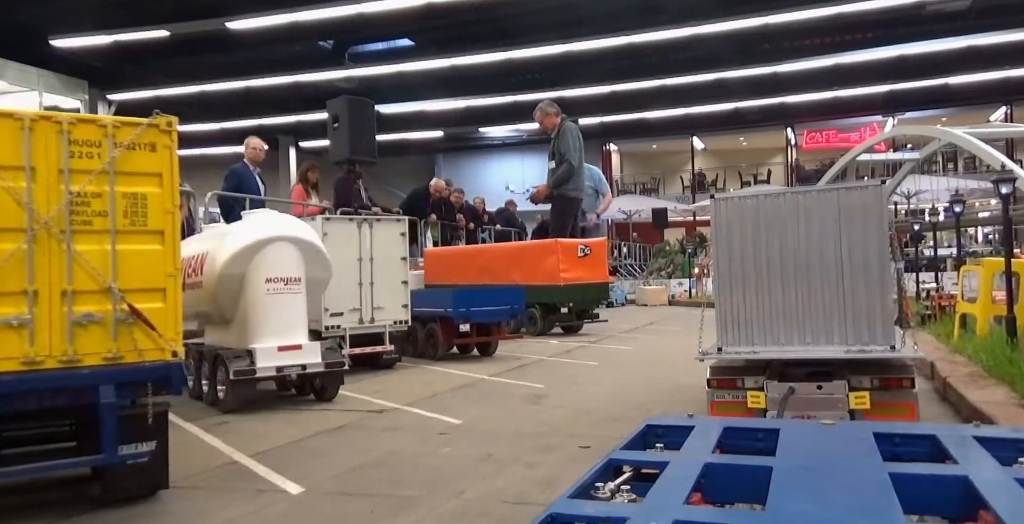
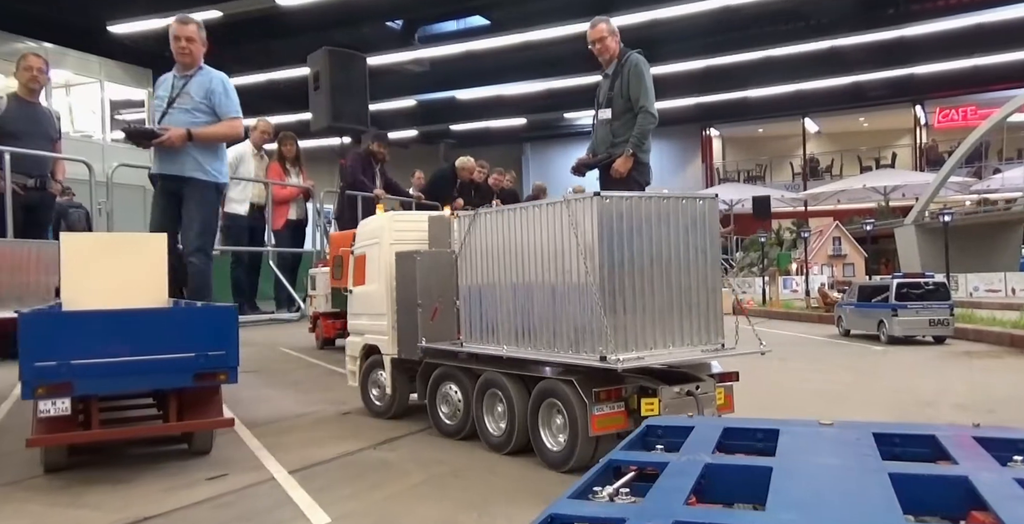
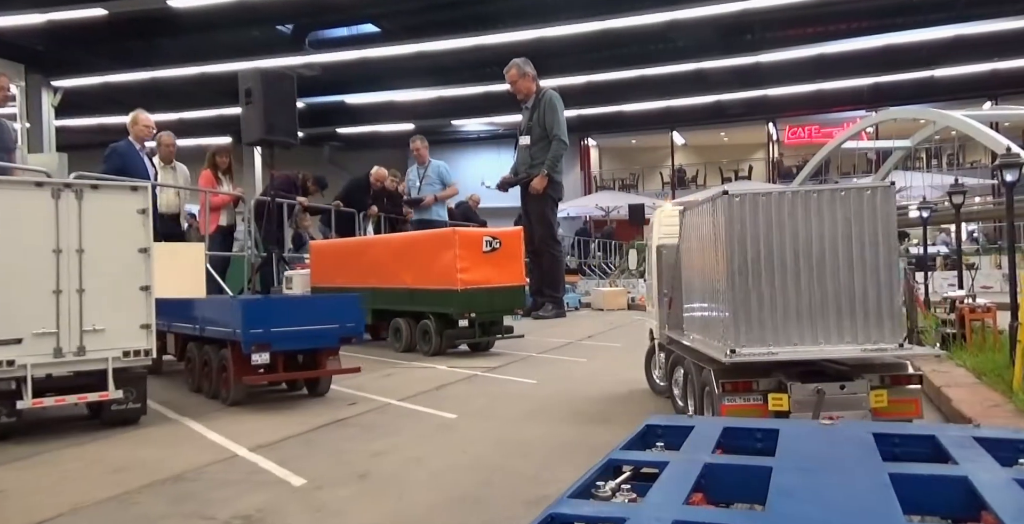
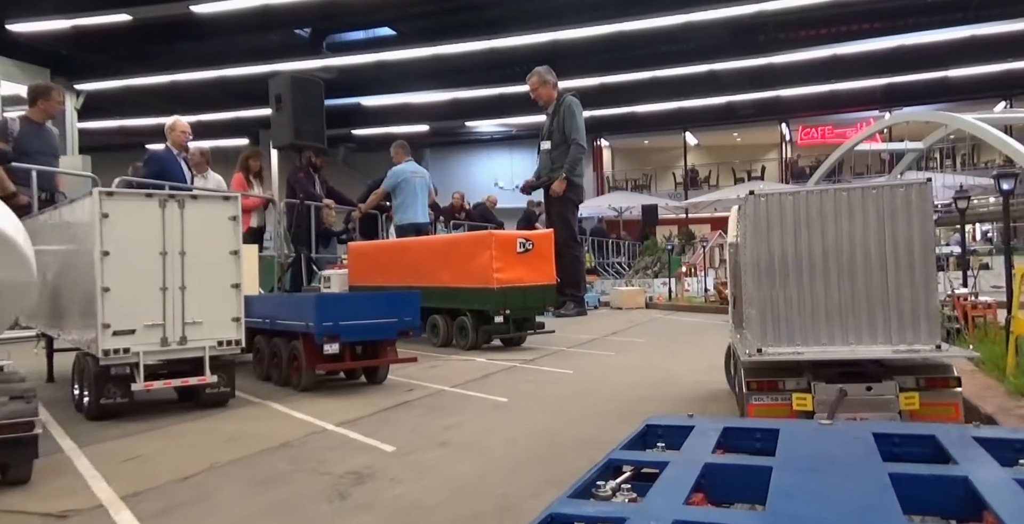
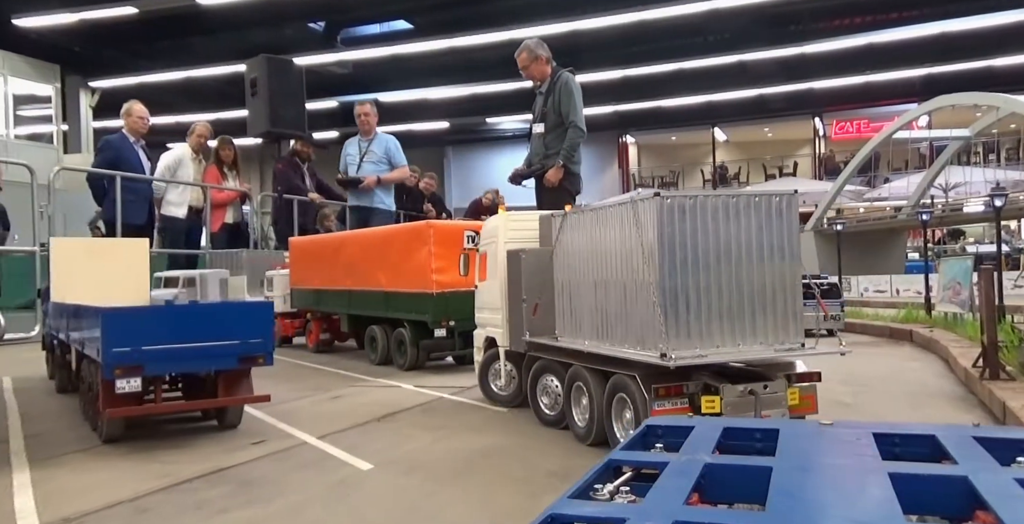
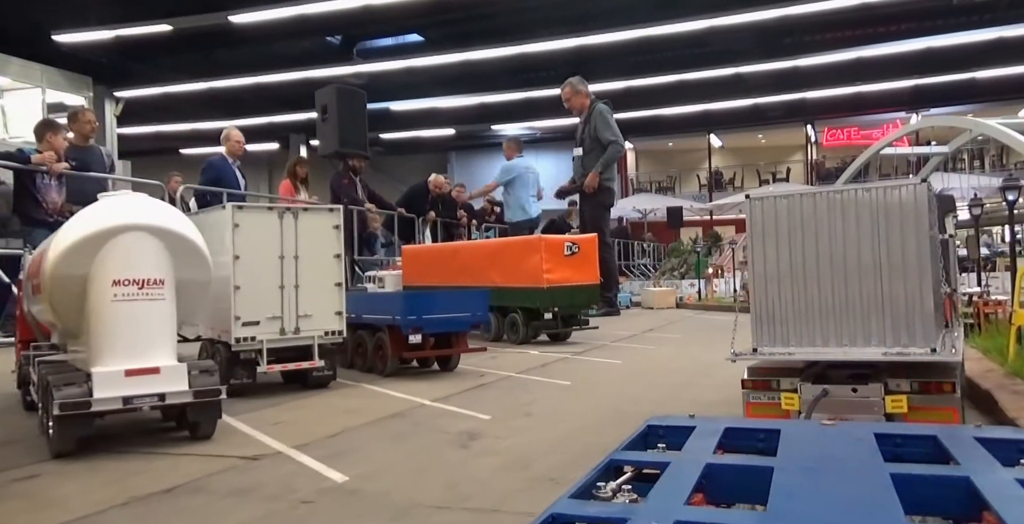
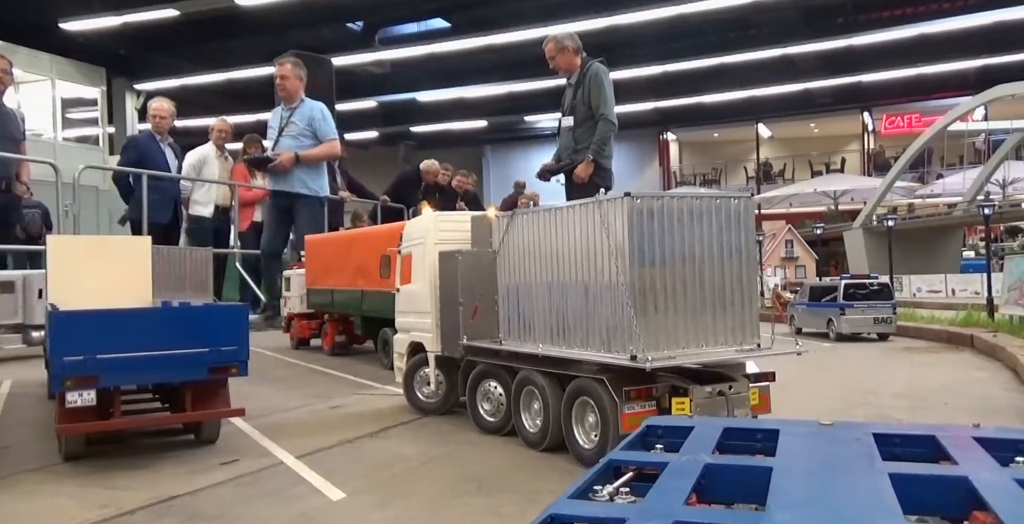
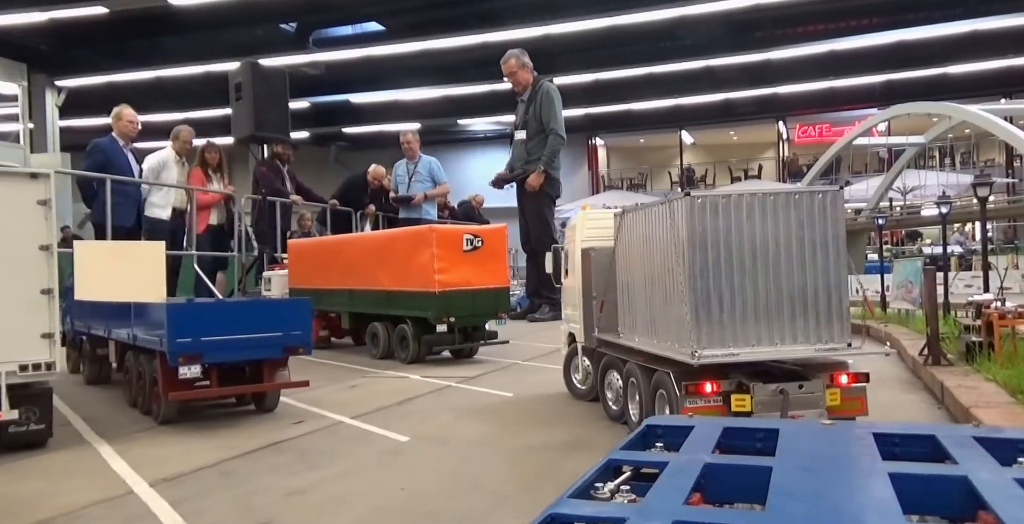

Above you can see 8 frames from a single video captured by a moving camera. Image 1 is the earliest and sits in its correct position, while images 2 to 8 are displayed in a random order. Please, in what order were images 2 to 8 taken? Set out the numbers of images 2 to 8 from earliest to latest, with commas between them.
6, 4, 3, 8, 5, 7, 2
